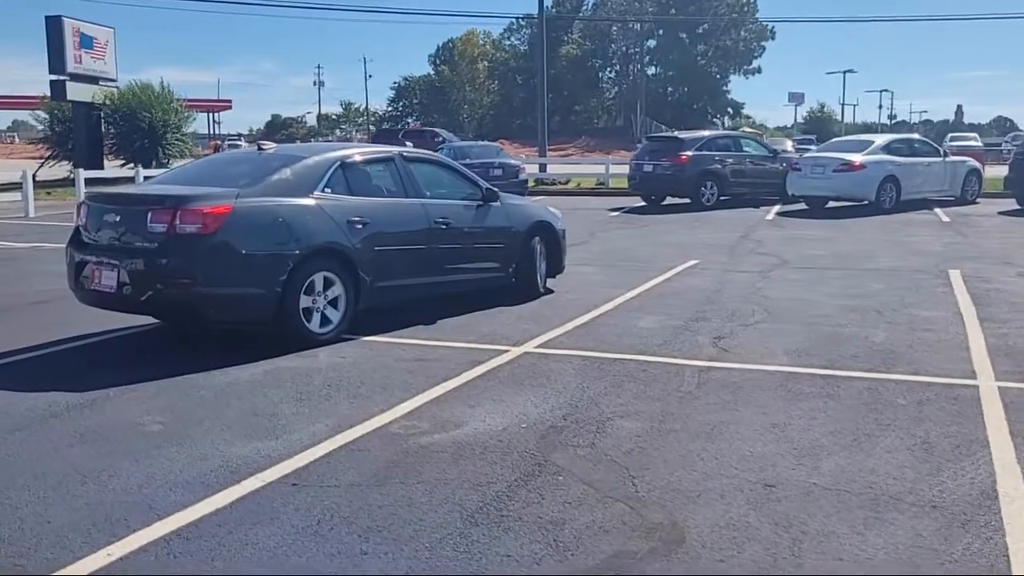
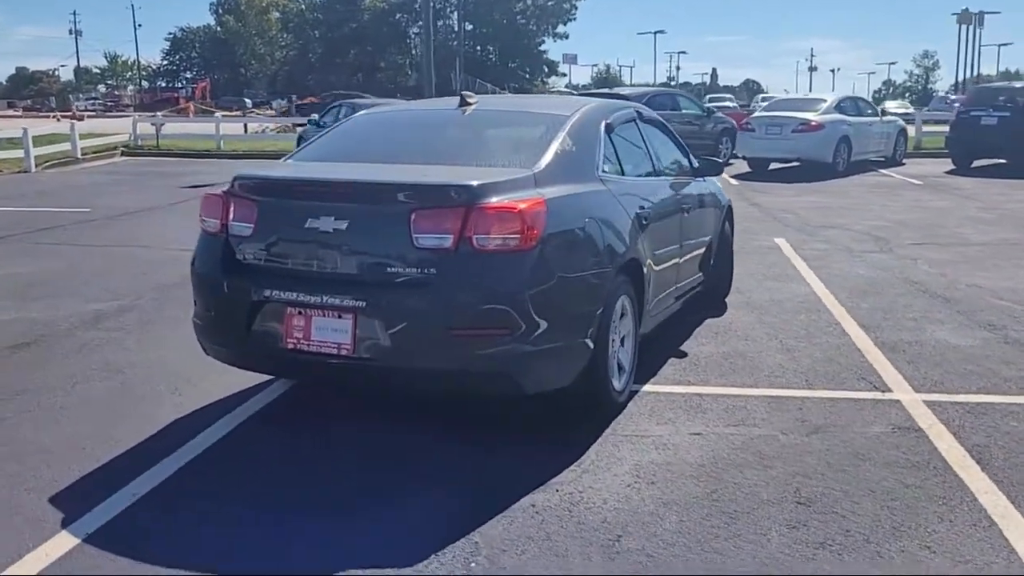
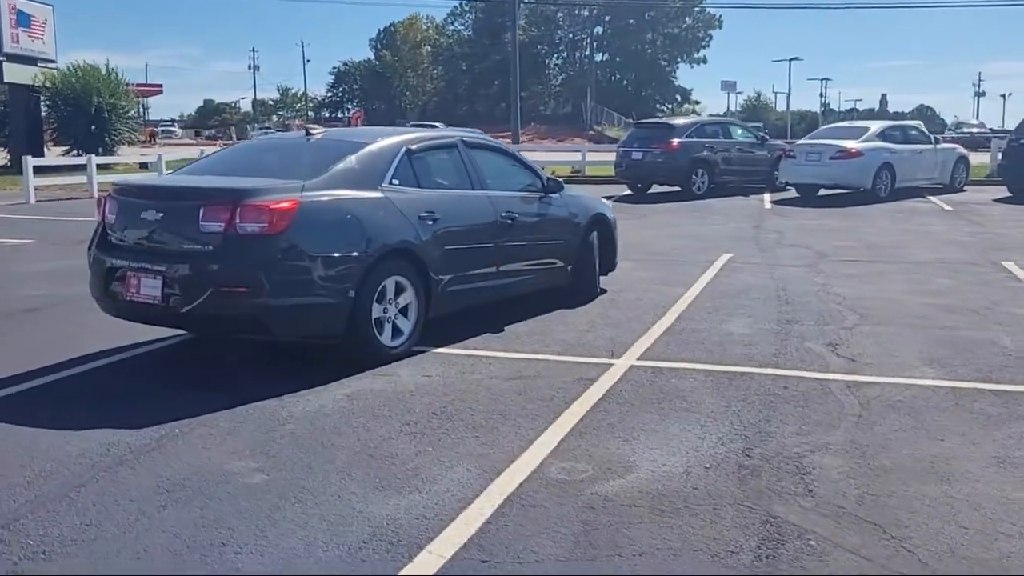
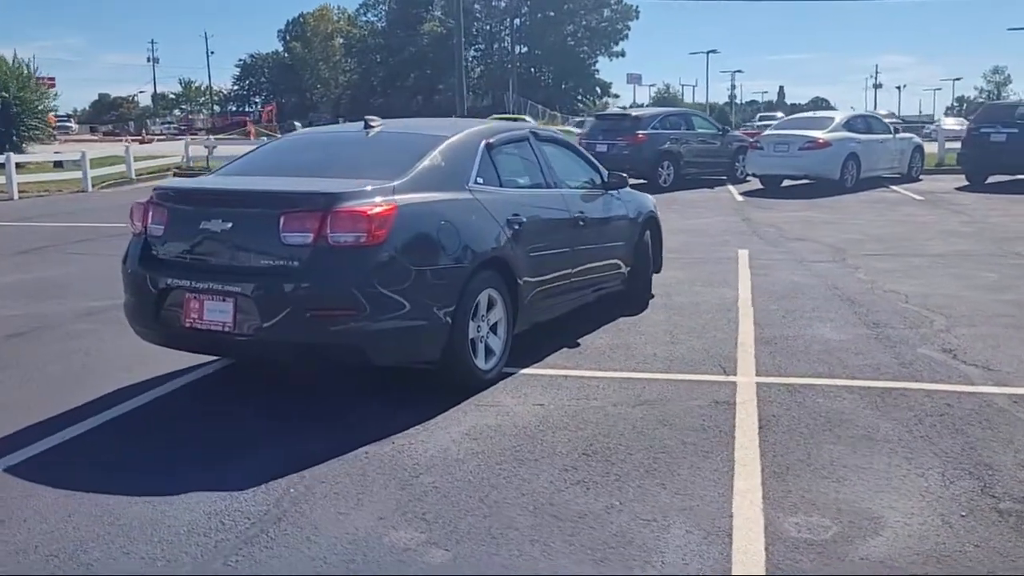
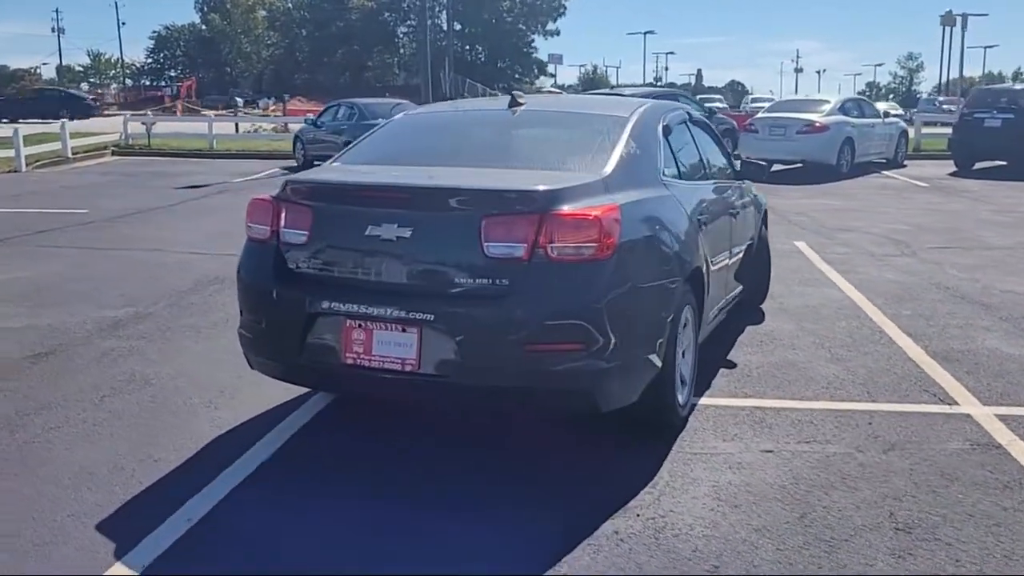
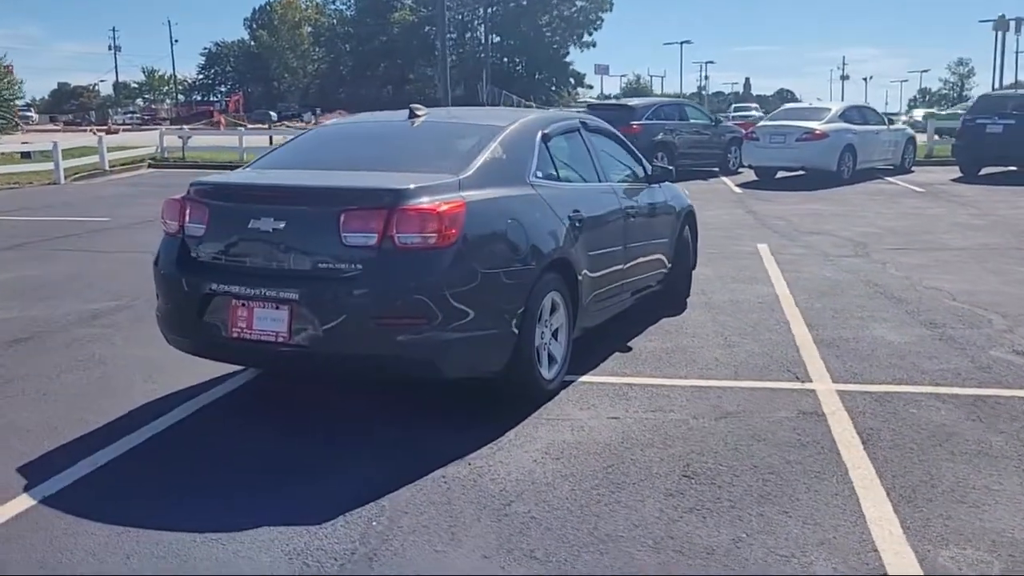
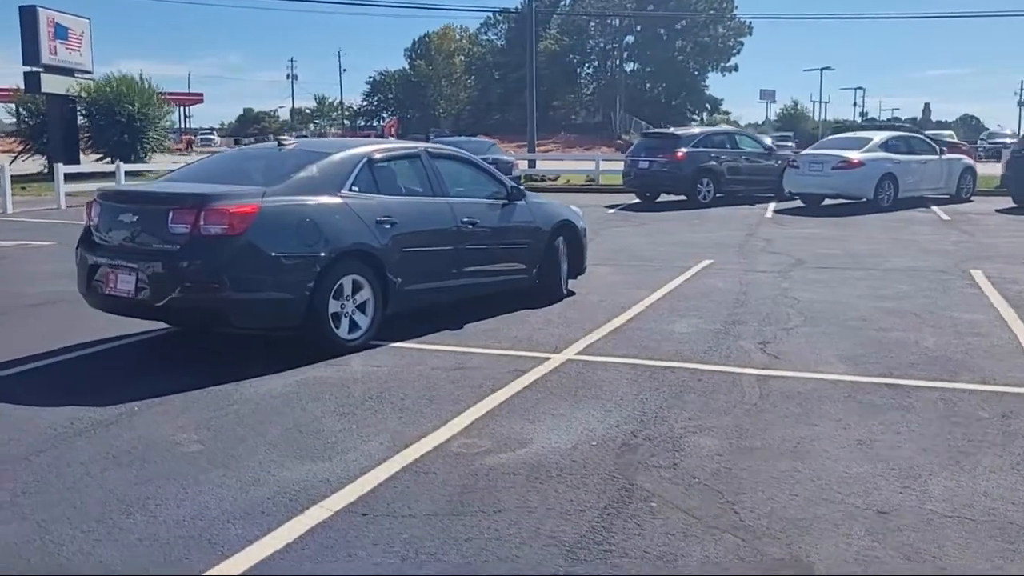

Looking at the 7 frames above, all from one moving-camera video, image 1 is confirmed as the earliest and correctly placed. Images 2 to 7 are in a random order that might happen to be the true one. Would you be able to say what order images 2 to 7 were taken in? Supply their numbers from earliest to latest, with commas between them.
7, 3, 4, 6, 2, 5
